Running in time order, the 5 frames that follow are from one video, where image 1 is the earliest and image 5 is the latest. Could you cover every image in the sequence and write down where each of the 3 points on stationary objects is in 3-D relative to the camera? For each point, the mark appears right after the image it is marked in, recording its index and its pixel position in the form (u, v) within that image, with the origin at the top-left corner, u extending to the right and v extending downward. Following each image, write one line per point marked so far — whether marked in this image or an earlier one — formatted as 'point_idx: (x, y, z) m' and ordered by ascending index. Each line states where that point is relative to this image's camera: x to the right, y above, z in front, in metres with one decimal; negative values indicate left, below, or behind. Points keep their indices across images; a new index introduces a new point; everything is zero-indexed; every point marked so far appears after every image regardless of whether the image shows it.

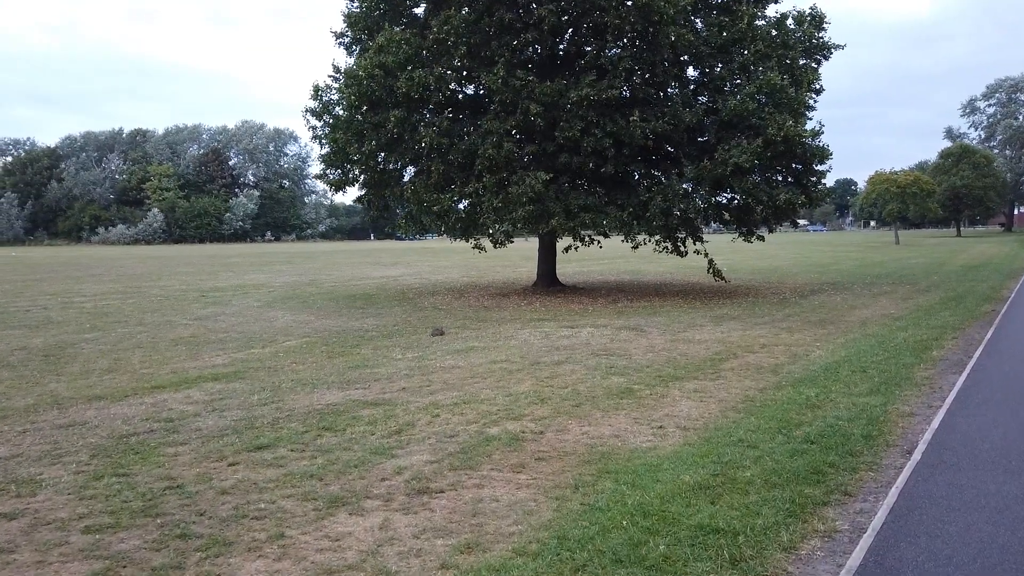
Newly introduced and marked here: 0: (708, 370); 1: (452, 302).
0: (+2.2, -1.0, +8.8) m
1: (-1.6, -0.4, +20.0) m
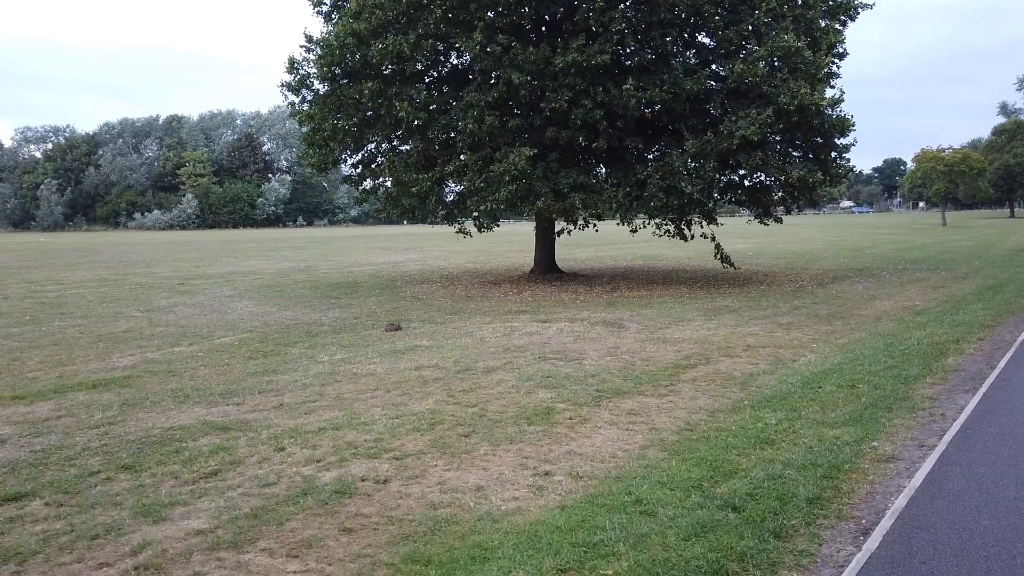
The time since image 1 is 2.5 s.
0: (+1.4, -0.9, +7.2) m
1: (-1.9, -0.1, +18.6) m
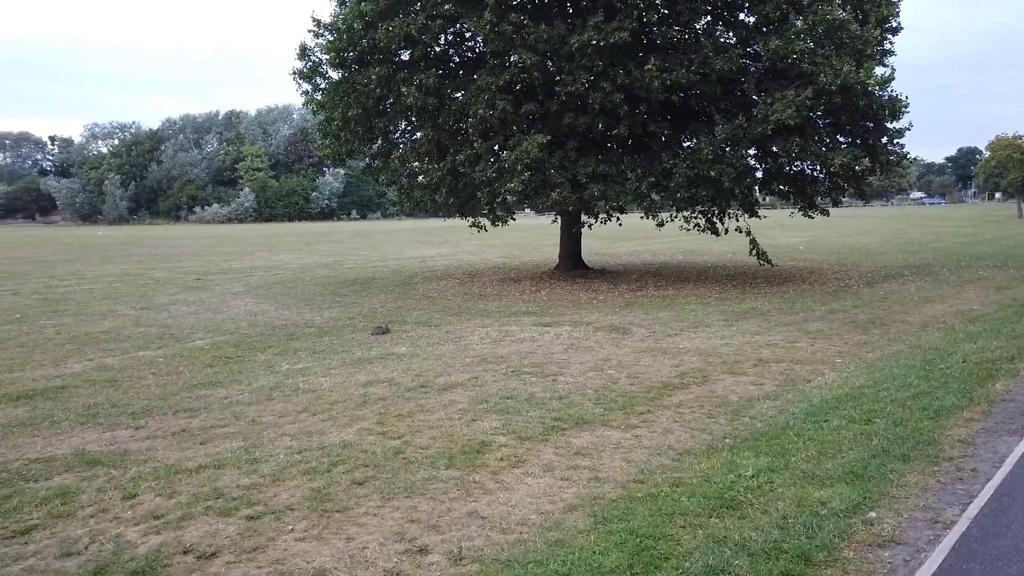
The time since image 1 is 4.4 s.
0: (+1.0, -1.0, +6.1) m
1: (-1.5, 0.0, +17.6) m
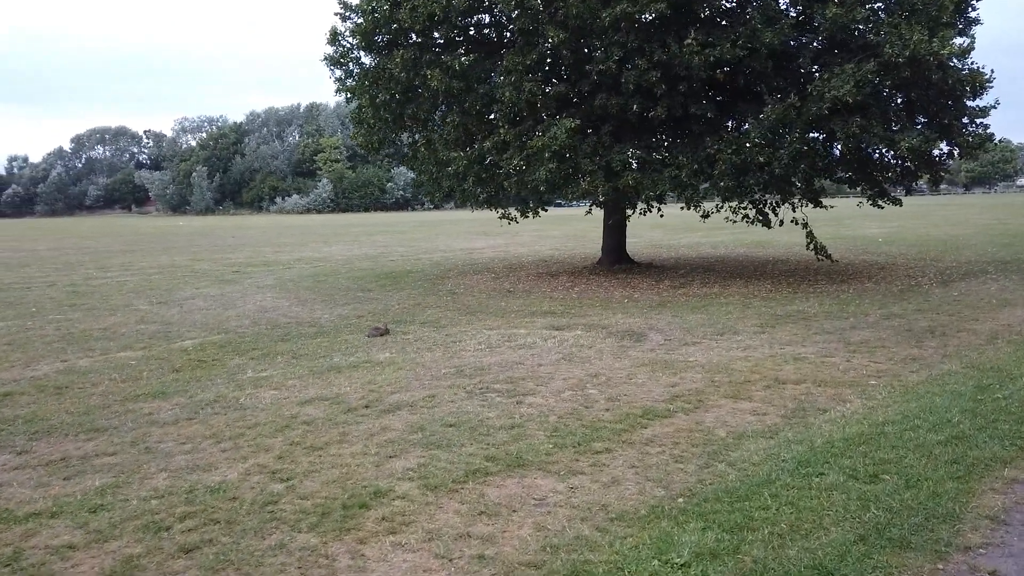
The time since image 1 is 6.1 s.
0: (+0.6, -1.0, +5.0) m
1: (-0.7, +0.1, +16.8) m
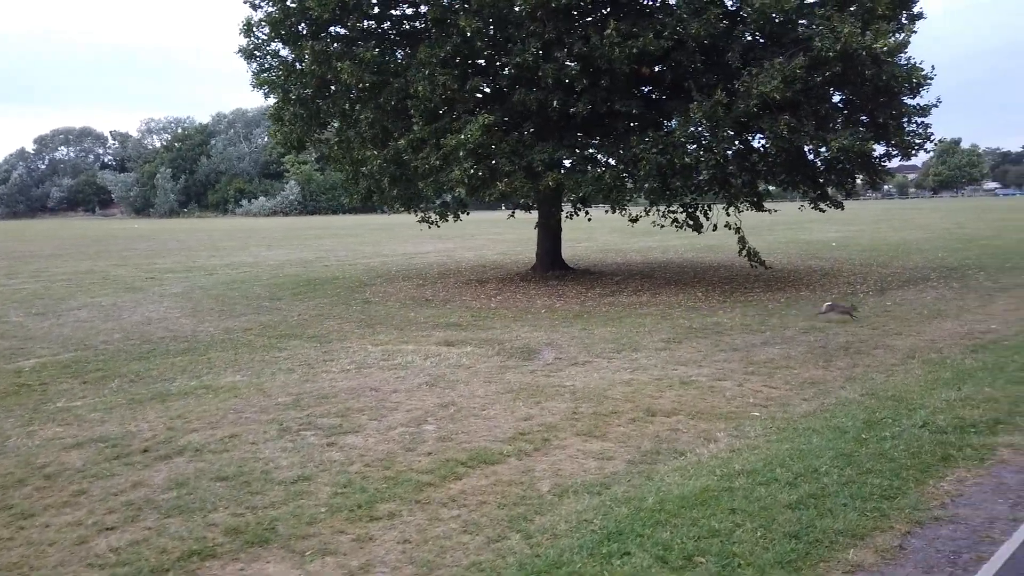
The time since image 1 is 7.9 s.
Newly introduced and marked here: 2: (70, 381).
0: (-0.7, -1.2, +4.0) m
1: (-2.3, -0.1, +15.7) m
2: (-4.6, -1.0, +8.0) m
